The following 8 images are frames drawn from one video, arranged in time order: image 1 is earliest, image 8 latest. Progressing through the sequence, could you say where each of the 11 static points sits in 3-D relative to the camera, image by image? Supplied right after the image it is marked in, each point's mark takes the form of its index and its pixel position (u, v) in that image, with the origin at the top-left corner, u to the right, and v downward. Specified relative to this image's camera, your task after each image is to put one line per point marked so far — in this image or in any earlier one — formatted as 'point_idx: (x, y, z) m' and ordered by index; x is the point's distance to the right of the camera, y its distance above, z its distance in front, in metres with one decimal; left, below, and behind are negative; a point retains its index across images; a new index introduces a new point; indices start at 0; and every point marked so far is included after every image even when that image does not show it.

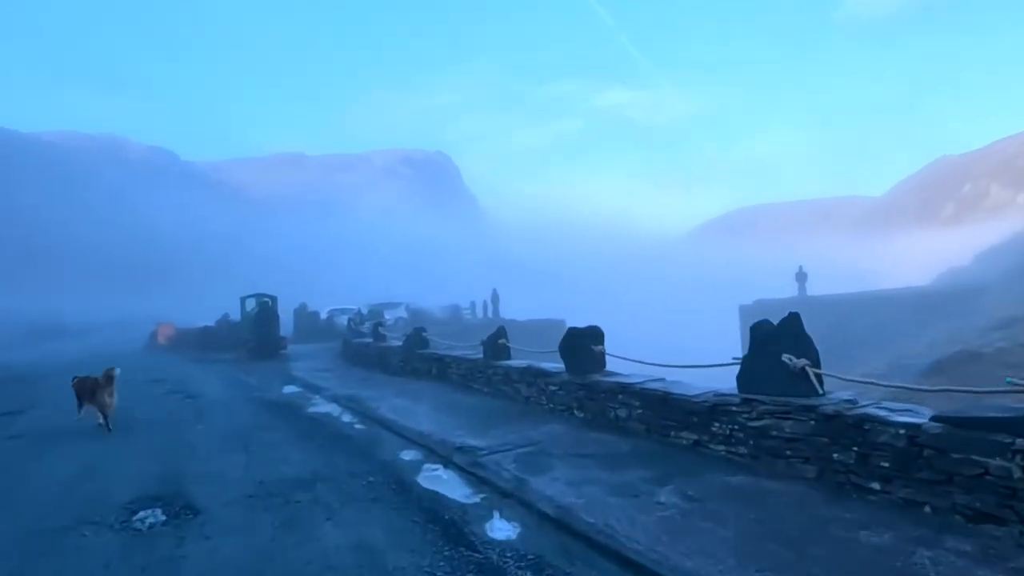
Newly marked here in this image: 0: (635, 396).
0: (+1.5, -1.3, +8.2) m
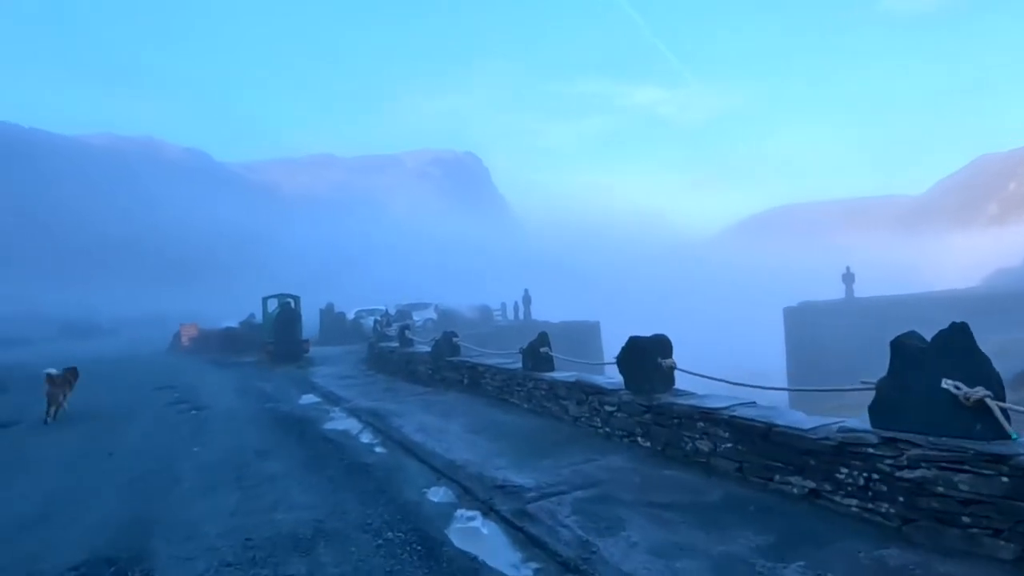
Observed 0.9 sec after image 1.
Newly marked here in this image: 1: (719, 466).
0: (+2.0, -1.3, +6.5) m
1: (+2.0, -1.7, +6.5) m
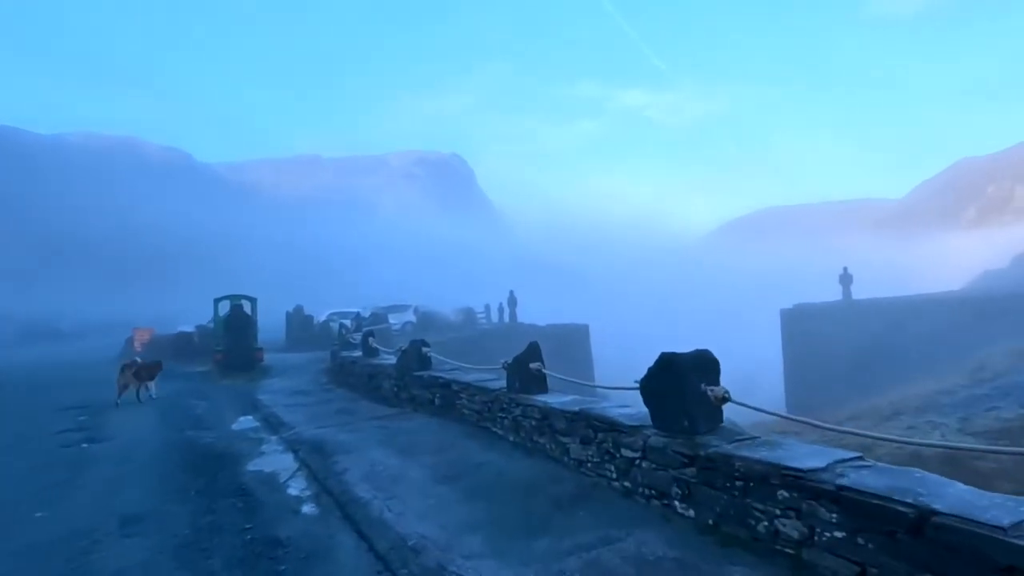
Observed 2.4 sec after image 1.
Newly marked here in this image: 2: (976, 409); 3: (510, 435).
0: (+1.9, -1.3, +4.1) m
1: (+1.9, -1.7, +4.0) m
2: (+13.7, -3.6, +19.7) m
3: (0.0, -1.8, +8.4) m
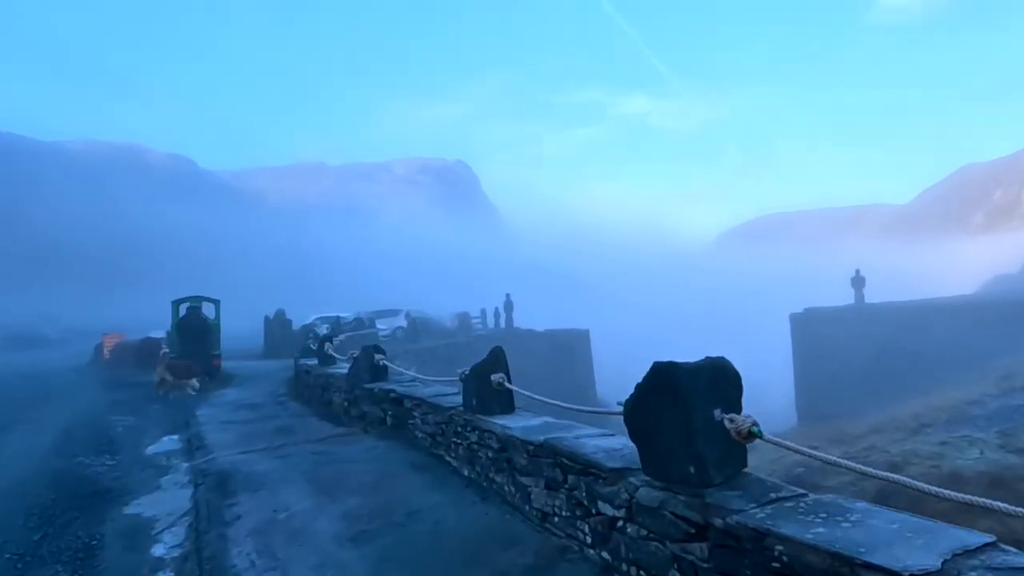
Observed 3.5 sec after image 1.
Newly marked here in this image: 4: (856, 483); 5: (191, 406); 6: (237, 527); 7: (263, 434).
0: (+1.4, -1.2, +2.2) m
1: (+1.4, -1.5, +2.1) m
2: (+13.3, -3.6, +17.7) m
3: (-0.5, -1.7, +6.5) m
4: (+8.1, -4.6, +15.8) m
5: (-6.1, -2.3, +12.8) m
6: (-2.2, -1.9, +5.5) m
7: (-3.6, -2.1, +9.7) m
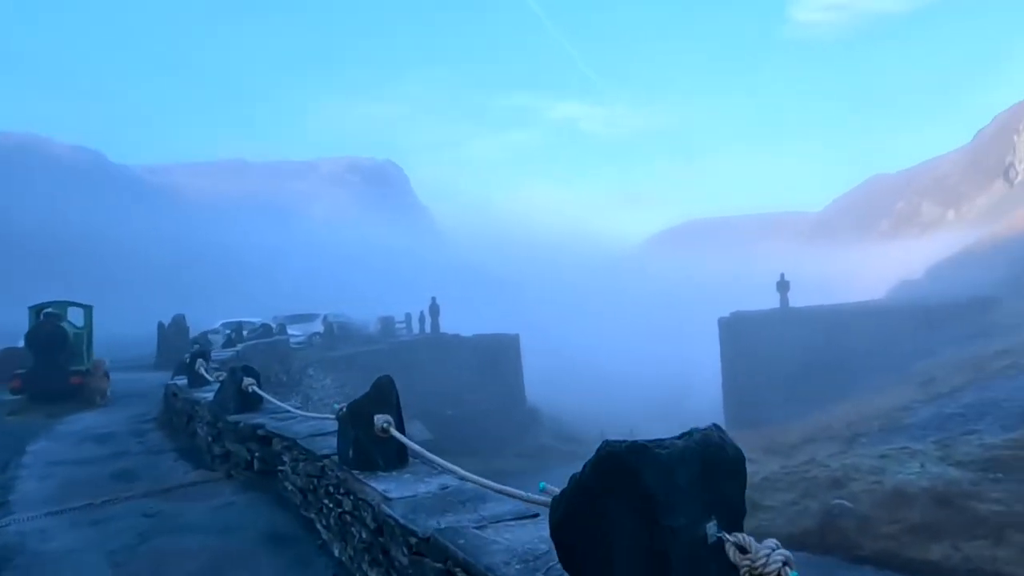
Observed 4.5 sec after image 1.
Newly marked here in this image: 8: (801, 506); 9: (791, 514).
0: (+1.1, -1.2, +0.6) m
1: (+1.0, -1.6, +0.6) m
2: (+11.3, -3.7, +17.2) m
3: (-1.3, -1.8, +4.7) m
4: (+6.4, -4.7, +14.8) m
5: (-7.5, -2.3, +10.4) m
6: (-2.9, -2.0, +3.5) m
7: (-4.7, -2.2, +7.6) m
8: (+6.3, -4.8, +14.7) m
9: (+5.9, -4.8, +14.3) m
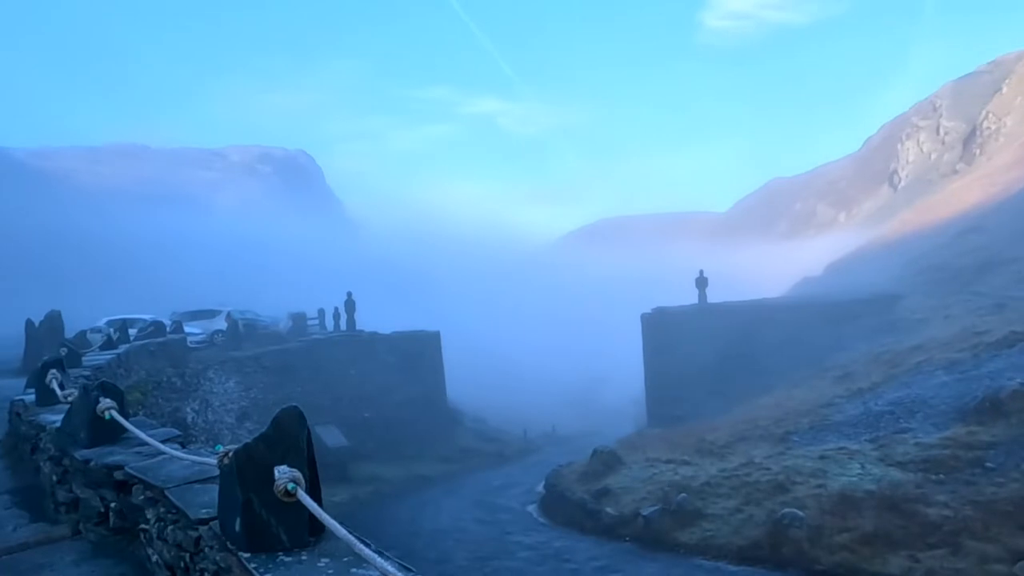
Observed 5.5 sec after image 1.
0: (+1.4, -1.2, -0.7) m
1: (+1.4, -1.6, -0.7) m
2: (+9.5, -3.6, +17.1) m
3: (-1.4, -1.8, +3.1) m
4: (+4.9, -4.7, +14.1) m
5: (-8.3, -2.2, +8.0) m
6: (-2.9, -2.0, +1.7) m
7: (-5.2, -2.1, +5.5) m
8: (+4.9, -4.7, +13.9) m
9: (+4.5, -4.8, +13.5) m
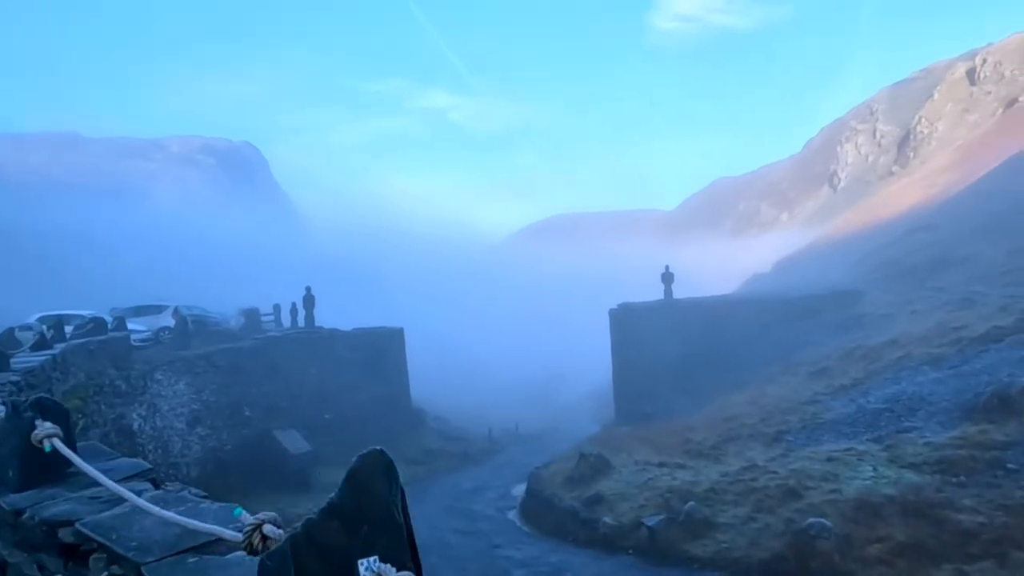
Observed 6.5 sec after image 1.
0: (+2.4, -1.1, -1.9) m
1: (+2.4, -1.5, -1.9) m
2: (+9.2, -3.5, +16.5) m
3: (-0.7, -1.7, +1.7) m
4: (+4.8, -4.5, +13.2) m
5: (-7.9, -2.1, +6.1) m
6: (-2.1, -1.9, +0.2) m
7: (-4.6, -2.0, +3.8) m
8: (+4.8, -4.6, +13.0) m
9: (+4.5, -4.6, +12.5) m
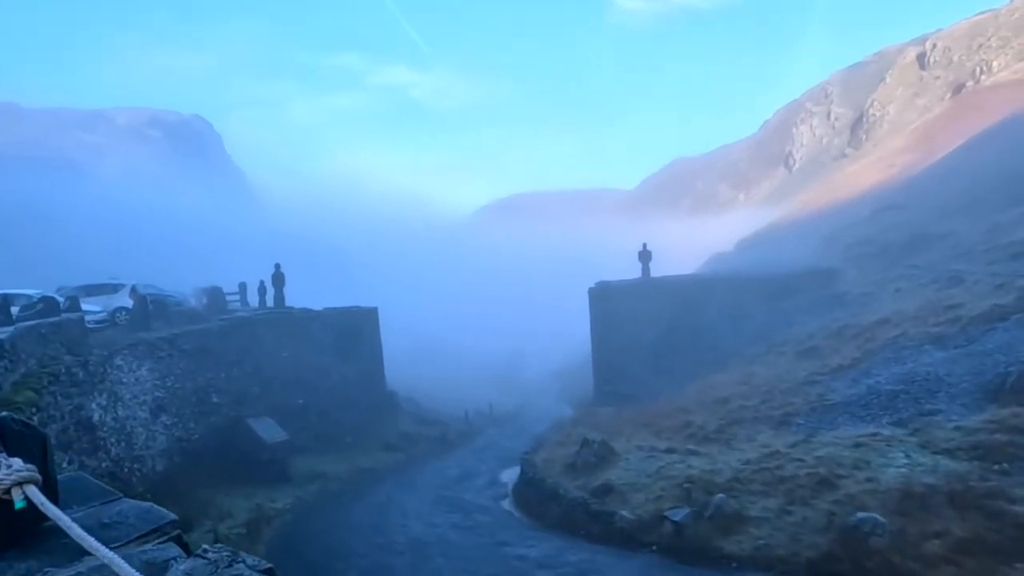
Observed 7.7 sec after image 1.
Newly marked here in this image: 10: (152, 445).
0: (+3.6, -1.2, -3.0) m
1: (+3.6, -1.6, -3.0) m
2: (+9.3, -2.9, +15.8) m
3: (+0.4, -1.6, +0.4) m
4: (+5.1, -4.1, +12.3) m
5: (-7.2, -1.9, +4.4) m
6: (-1.0, -1.8, -1.1) m
7: (-3.7, -1.8, +2.3) m
8: (+5.1, -4.1, +12.1) m
9: (+4.8, -4.2, +11.6) m
10: (-10.6, -4.6, +19.7) m
